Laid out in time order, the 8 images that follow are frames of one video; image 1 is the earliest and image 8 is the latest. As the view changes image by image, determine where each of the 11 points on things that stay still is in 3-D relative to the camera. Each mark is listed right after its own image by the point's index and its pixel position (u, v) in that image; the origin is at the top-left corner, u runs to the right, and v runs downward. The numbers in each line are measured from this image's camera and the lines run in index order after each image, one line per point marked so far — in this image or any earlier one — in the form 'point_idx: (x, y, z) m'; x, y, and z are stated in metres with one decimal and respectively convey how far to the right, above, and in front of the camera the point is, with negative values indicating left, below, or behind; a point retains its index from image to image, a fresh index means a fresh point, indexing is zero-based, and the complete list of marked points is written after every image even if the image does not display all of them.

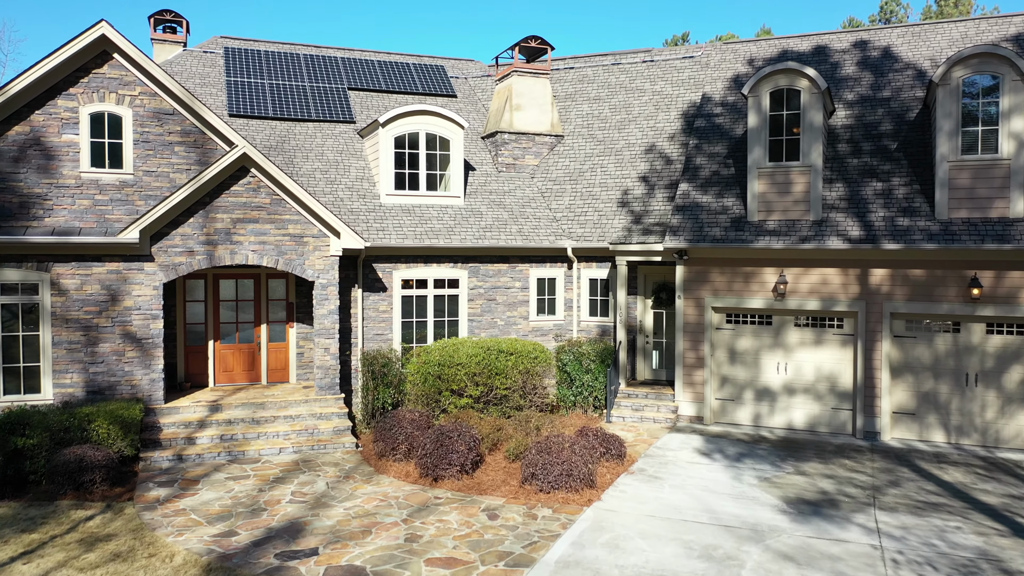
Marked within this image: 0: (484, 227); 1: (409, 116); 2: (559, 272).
0: (-0.6, +1.4, +19.0) m
1: (-2.4, +3.9, +18.9) m
2: (+1.1, +0.4, +19.7) m
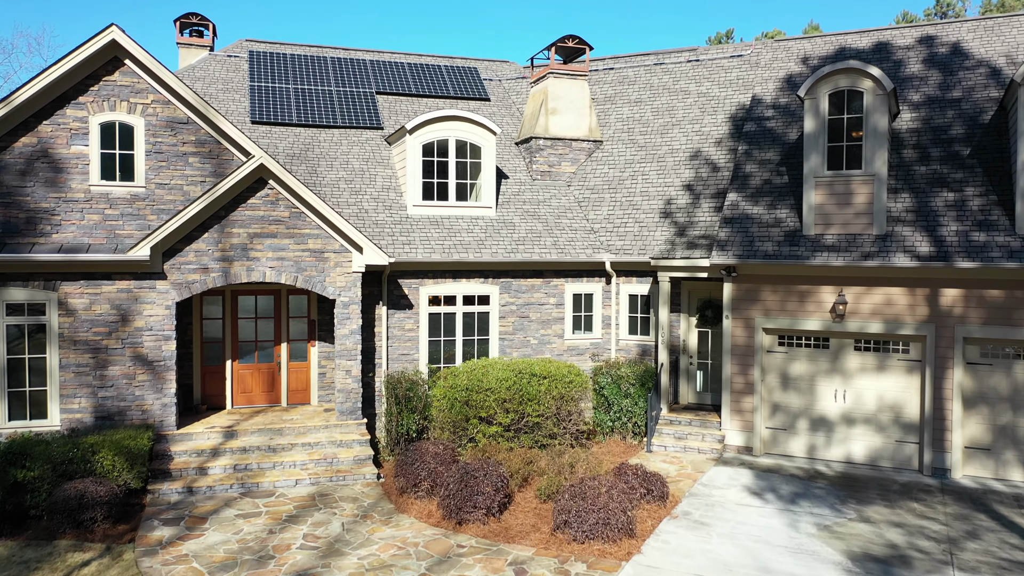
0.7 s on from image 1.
0: (+0.1, +1.0, +17.9) m
1: (-1.6, +3.6, +17.8) m
2: (+1.9, 0.0, +18.4) m
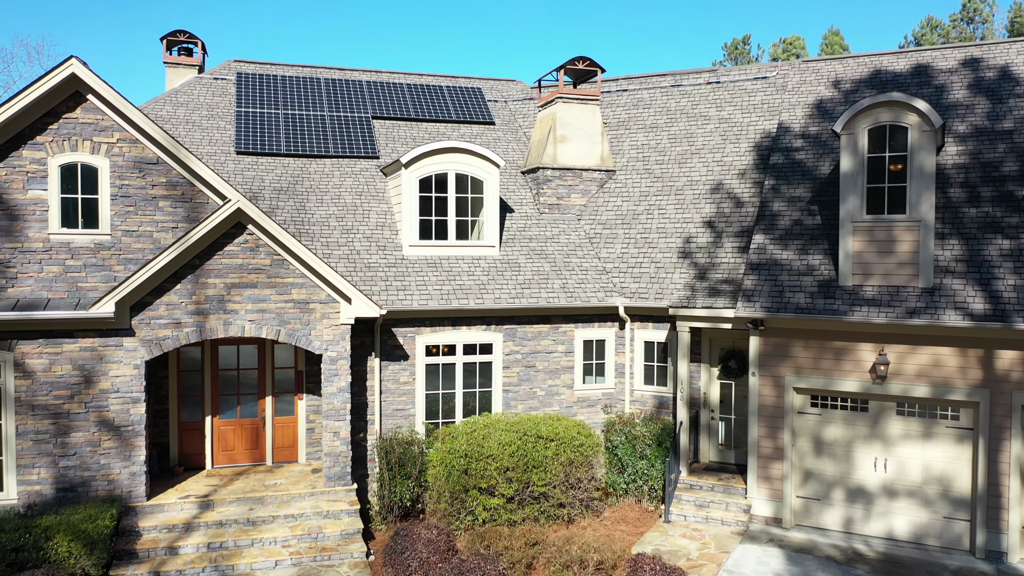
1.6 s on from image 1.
0: (+0.2, +0.1, +16.4) m
1: (-1.5, +2.6, +16.4) m
2: (+2.0, -0.9, +16.9) m
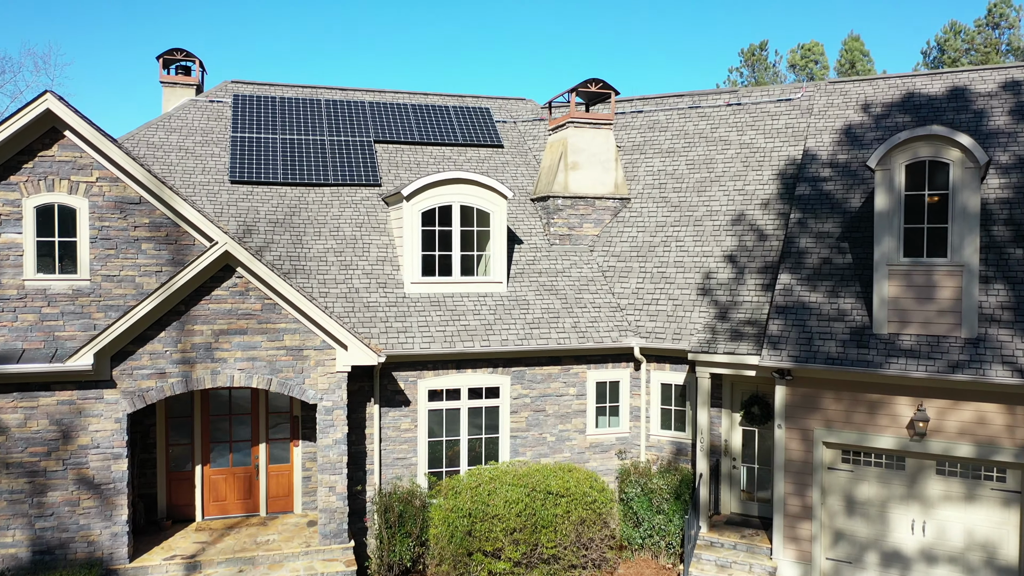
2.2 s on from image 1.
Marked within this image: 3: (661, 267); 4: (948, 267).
0: (+0.3, -0.6, +15.4) m
1: (-1.4, +1.9, +15.4) m
2: (+2.1, -1.6, +16.0) m
3: (+2.9, +0.4, +16.3) m
4: (+6.4, +0.3, +12.2) m
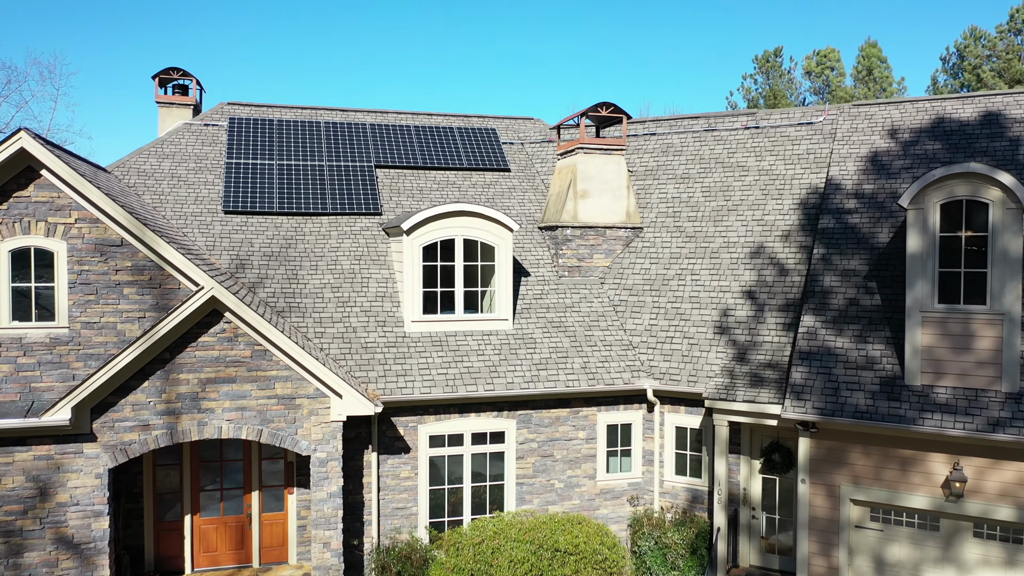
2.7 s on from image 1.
0: (+0.5, -1.3, +14.6) m
1: (-1.3, +1.2, +14.6) m
2: (+2.2, -2.3, +15.1) m
3: (+3.0, -0.3, +15.5) m
4: (+6.5, -0.4, +11.3) m
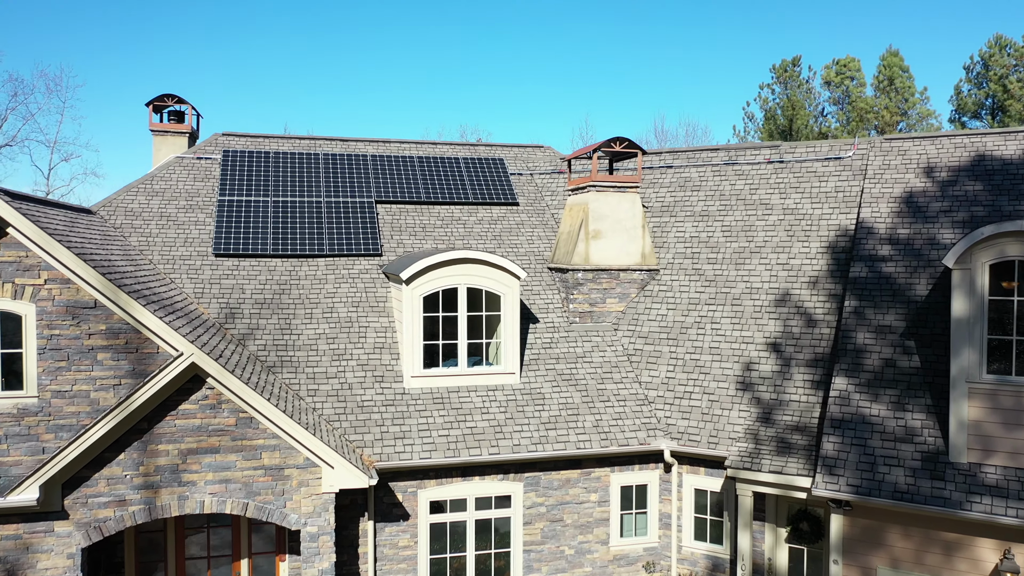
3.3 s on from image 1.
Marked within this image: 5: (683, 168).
0: (+0.6, -2.2, +13.6) m
1: (-1.2, +0.3, +13.7) m
2: (+2.4, -3.2, +14.1) m
3: (+3.2, -1.1, +14.4) m
4: (+6.5, -1.2, +10.2) m
5: (+3.5, +2.5, +17.1) m
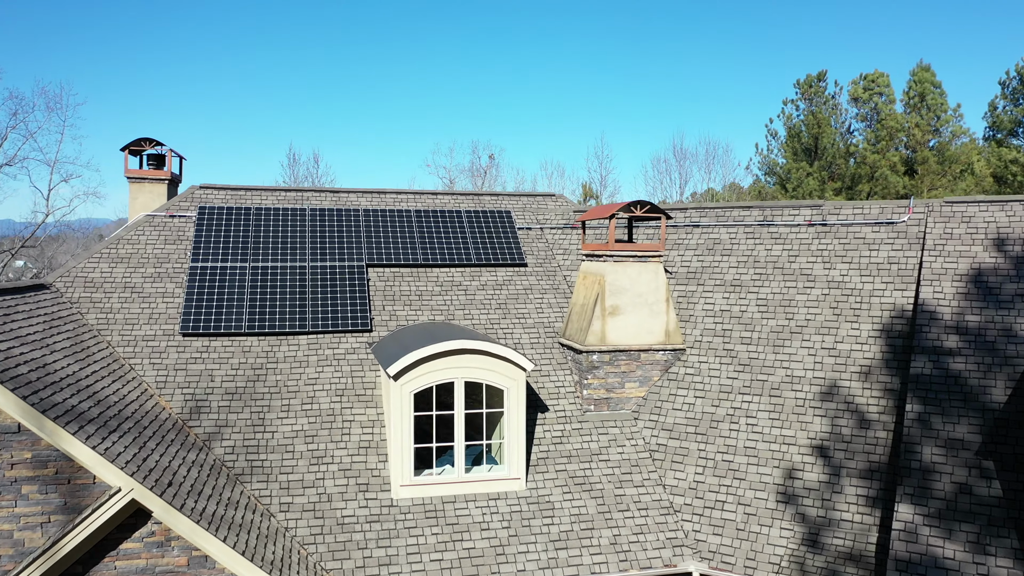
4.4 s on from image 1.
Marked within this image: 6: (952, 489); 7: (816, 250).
0: (+0.6, -3.5, +11.8) m
1: (-1.1, -1.0, +11.9) m
2: (+2.4, -4.5, +12.2) m
3: (+3.2, -2.5, +12.5) m
4: (+6.5, -2.6, +8.2) m
5: (+3.7, +1.1, +15.2) m
6: (+5.4, -2.5, +10.2) m
7: (+5.1, +0.6, +14.0) m
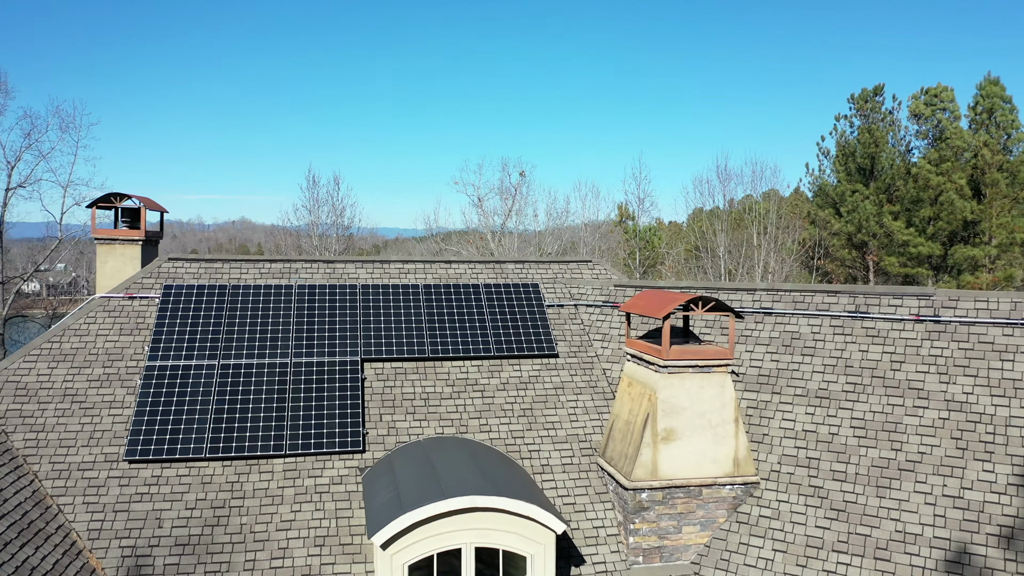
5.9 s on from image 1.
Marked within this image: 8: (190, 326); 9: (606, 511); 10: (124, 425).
0: (+0.9, -5.0, +8.9) m
1: (-0.8, -2.5, +9.0) m
2: (+2.7, -6.1, +9.3) m
3: (+3.5, -4.0, +9.5) m
4: (+6.6, -4.1, +5.1) m
5: (+4.1, -0.4, +12.2) m
6: (+5.6, -4.0, +7.1) m
7: (+5.5, -0.9, +11.0) m
8: (-4.9, -0.6, +12.7) m
9: (+1.2, -3.0, +11.1) m
10: (-5.3, -1.9, +11.3) m
